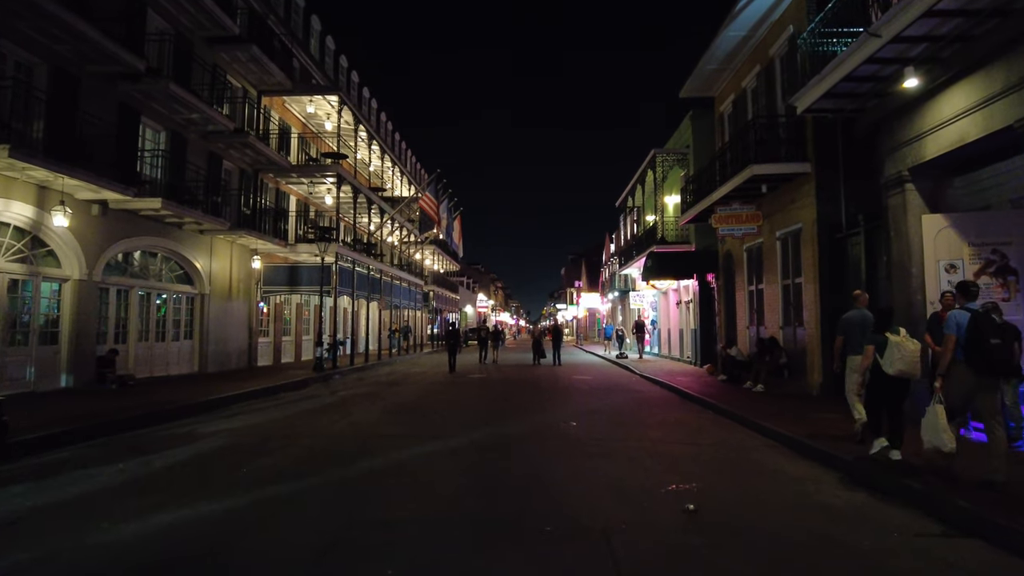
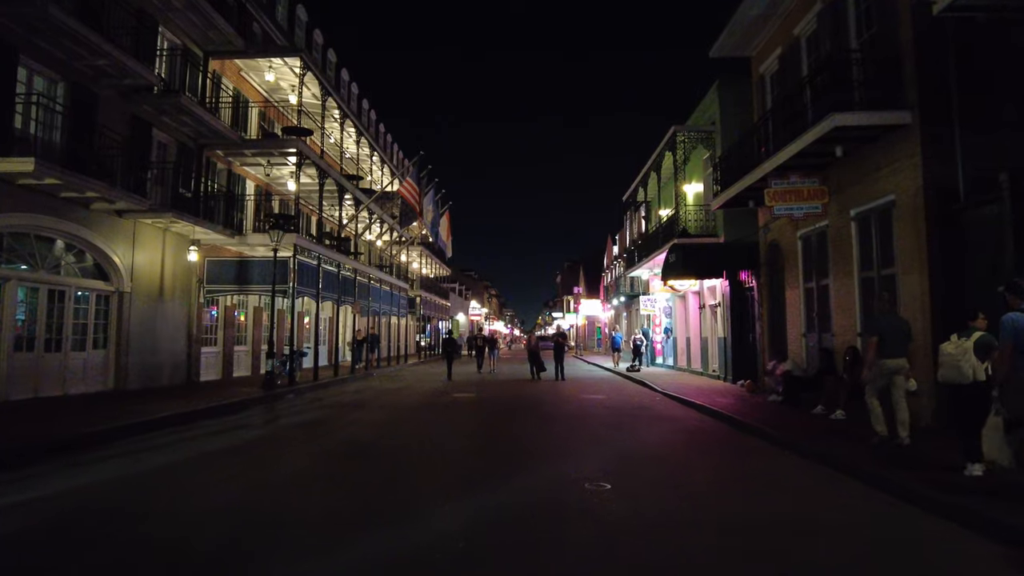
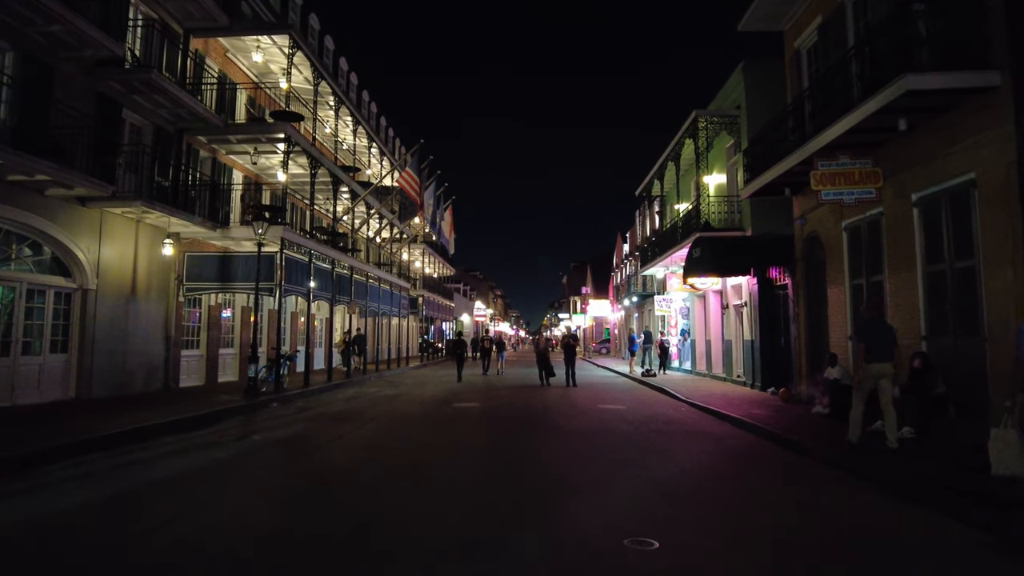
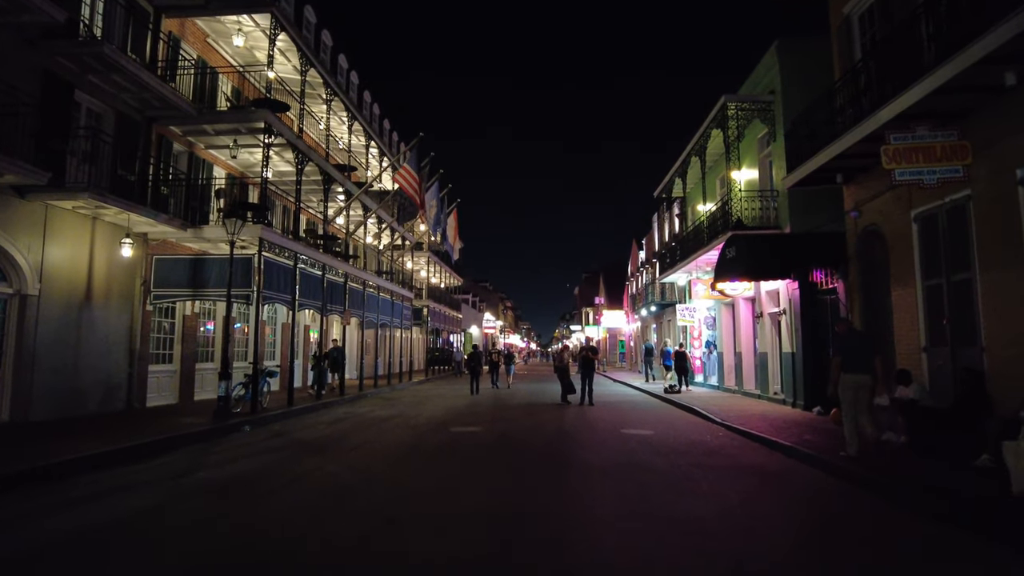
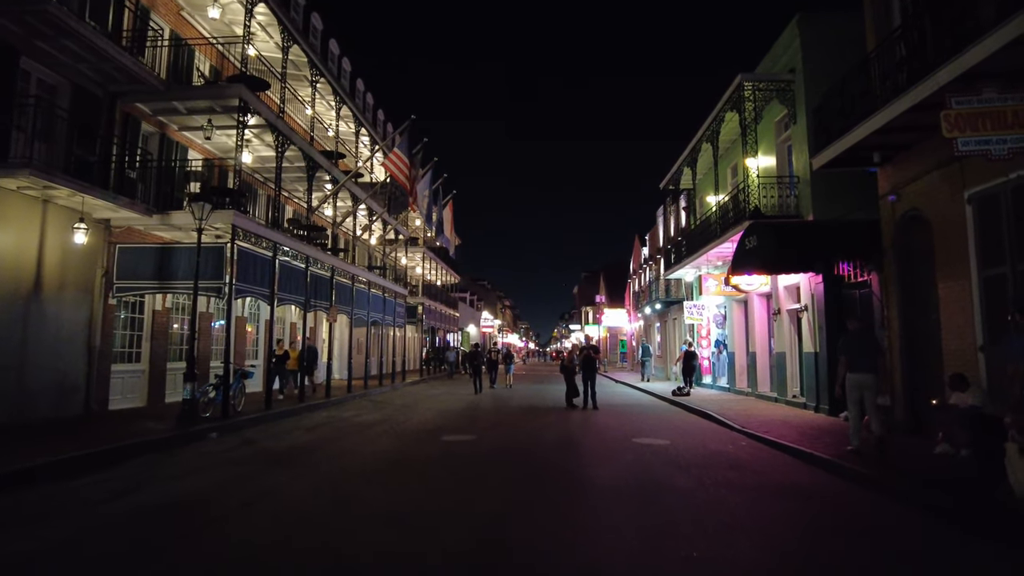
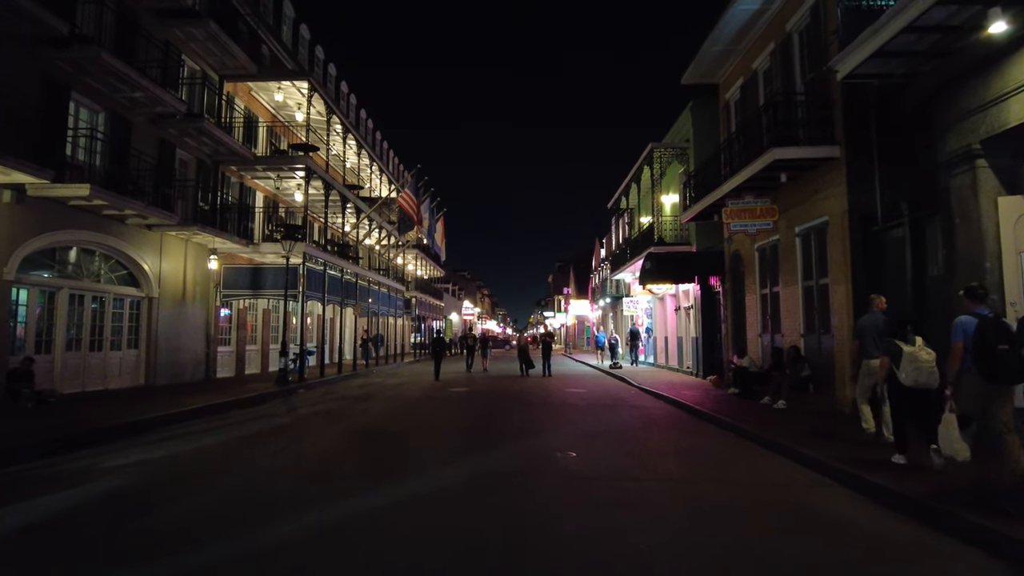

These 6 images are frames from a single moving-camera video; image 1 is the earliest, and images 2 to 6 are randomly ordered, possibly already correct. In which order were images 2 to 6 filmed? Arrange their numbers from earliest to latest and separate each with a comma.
6, 2, 3, 4, 5
